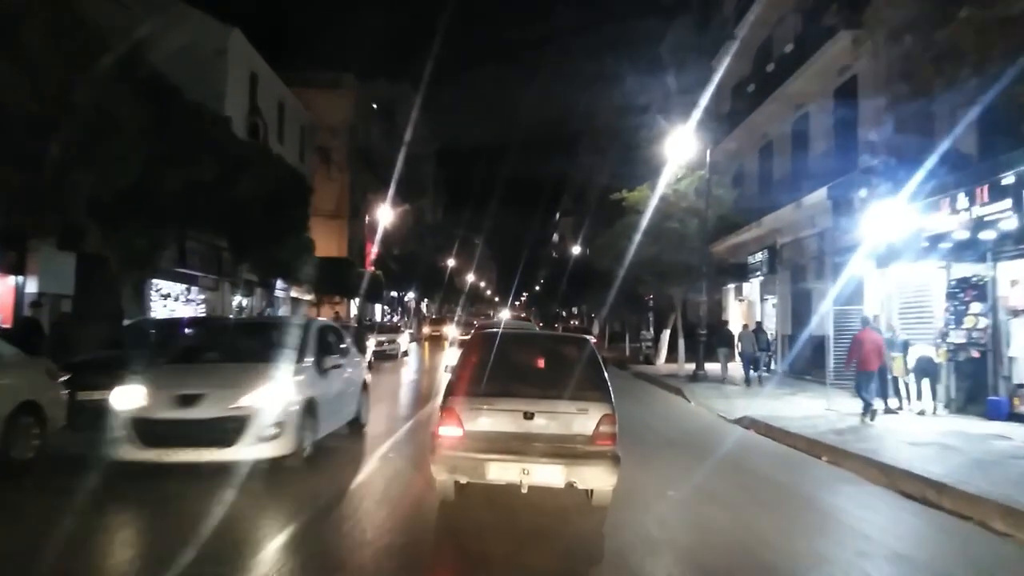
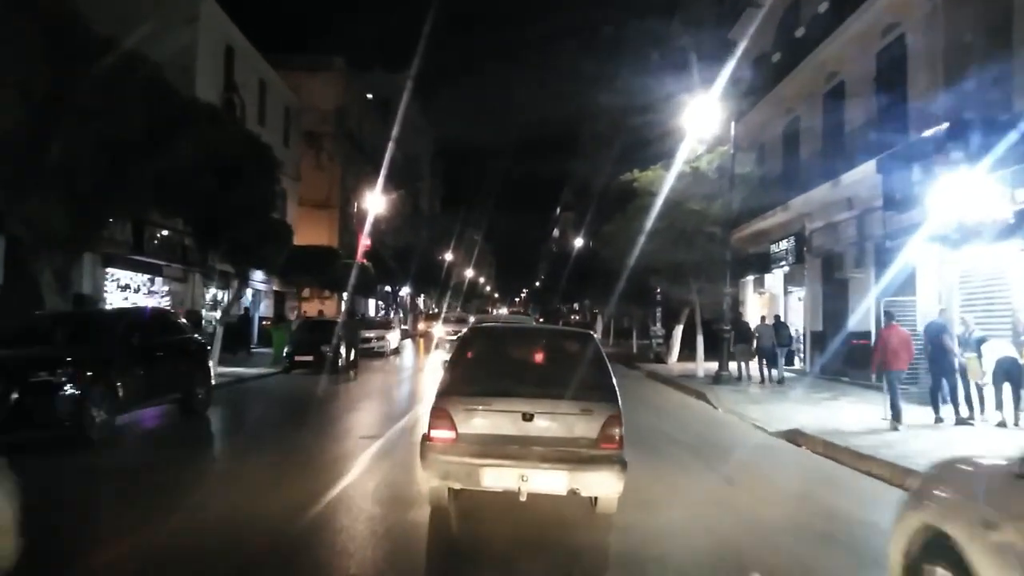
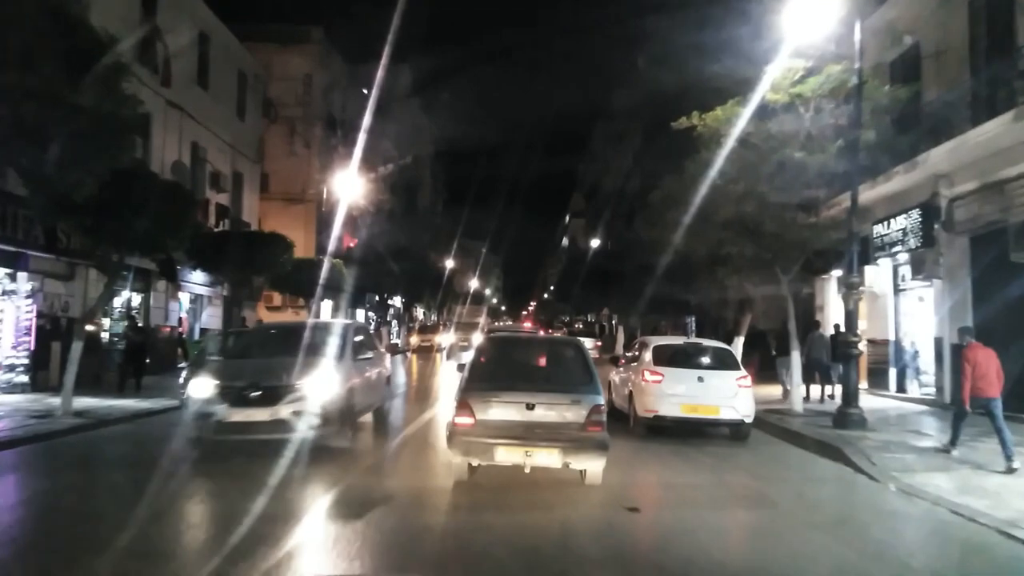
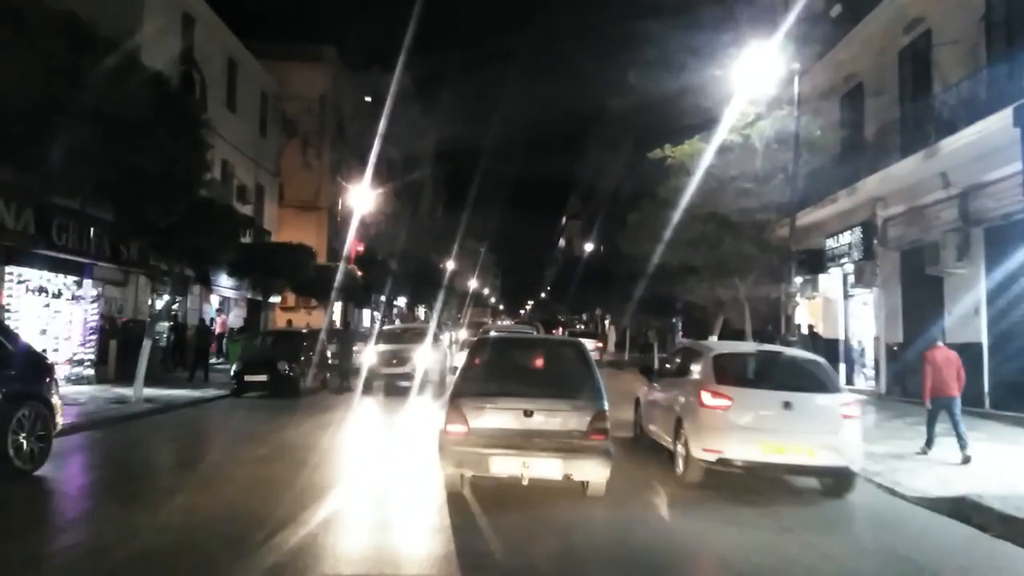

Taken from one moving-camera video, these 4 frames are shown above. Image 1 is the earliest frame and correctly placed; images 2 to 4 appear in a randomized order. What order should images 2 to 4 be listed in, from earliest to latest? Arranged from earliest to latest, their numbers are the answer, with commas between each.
2, 4, 3
